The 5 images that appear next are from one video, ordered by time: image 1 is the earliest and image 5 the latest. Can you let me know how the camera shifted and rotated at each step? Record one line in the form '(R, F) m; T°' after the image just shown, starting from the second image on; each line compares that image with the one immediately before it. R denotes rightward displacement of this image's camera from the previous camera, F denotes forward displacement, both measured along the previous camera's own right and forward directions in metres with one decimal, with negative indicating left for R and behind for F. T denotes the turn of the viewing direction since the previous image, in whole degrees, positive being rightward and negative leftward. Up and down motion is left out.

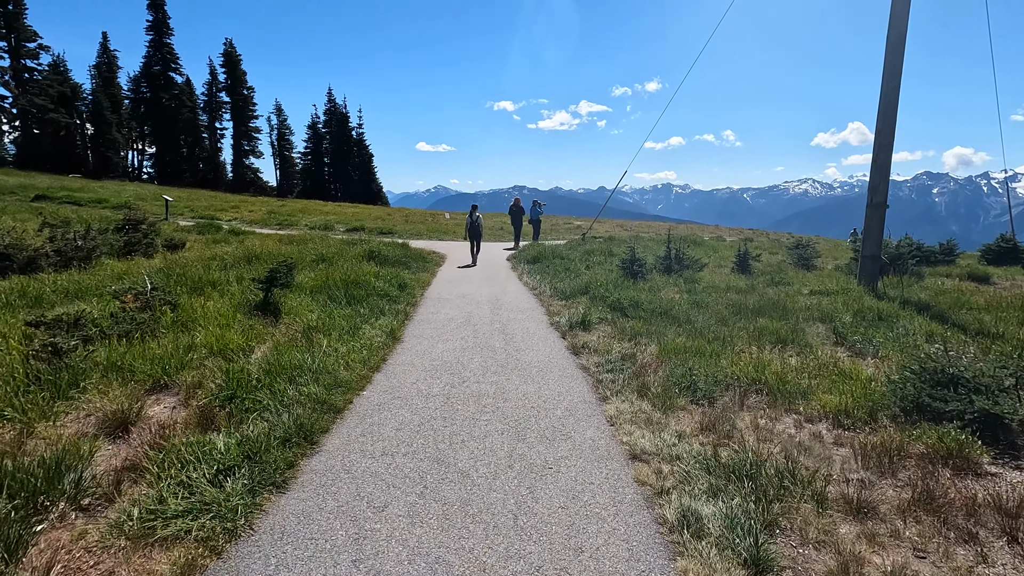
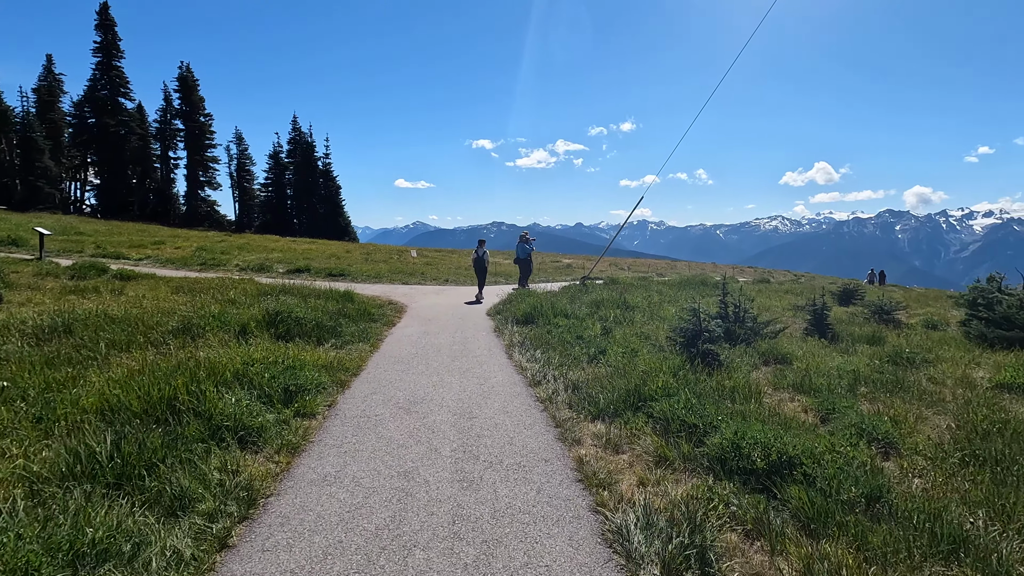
(-0.1, +4.8) m; +2°
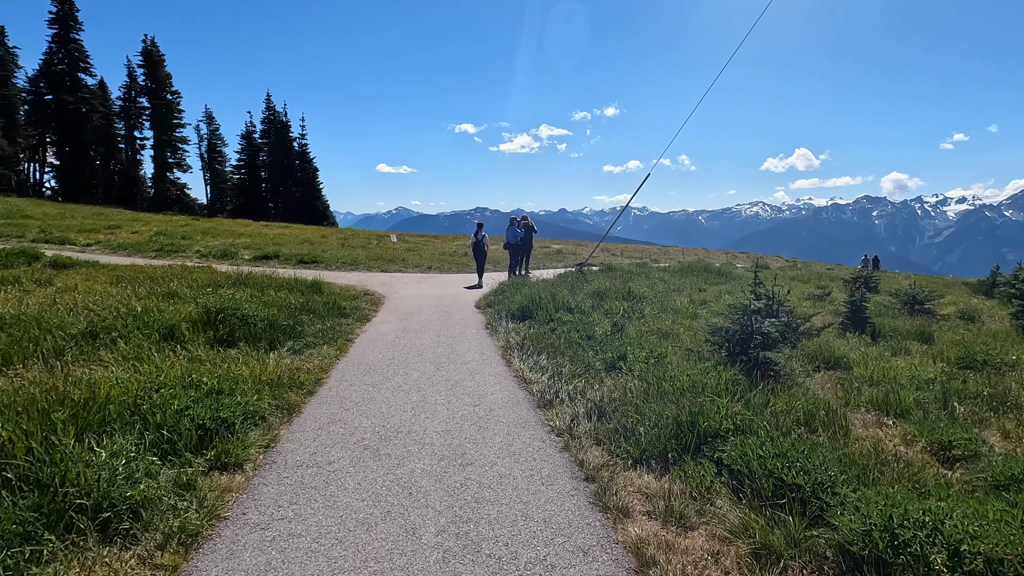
(-0.2, +1.6) m; +2°
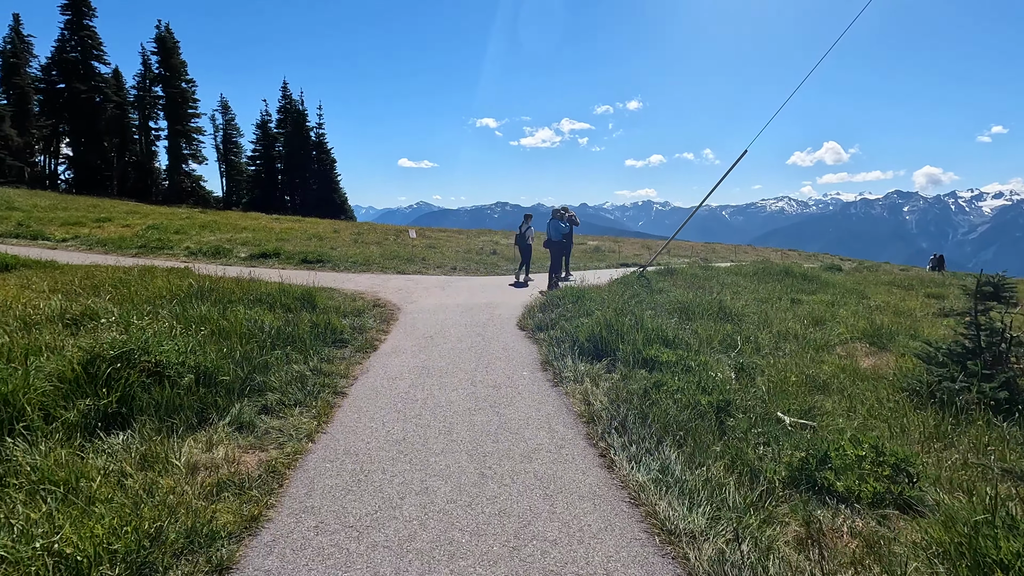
(-0.6, +3.0) m; -2°
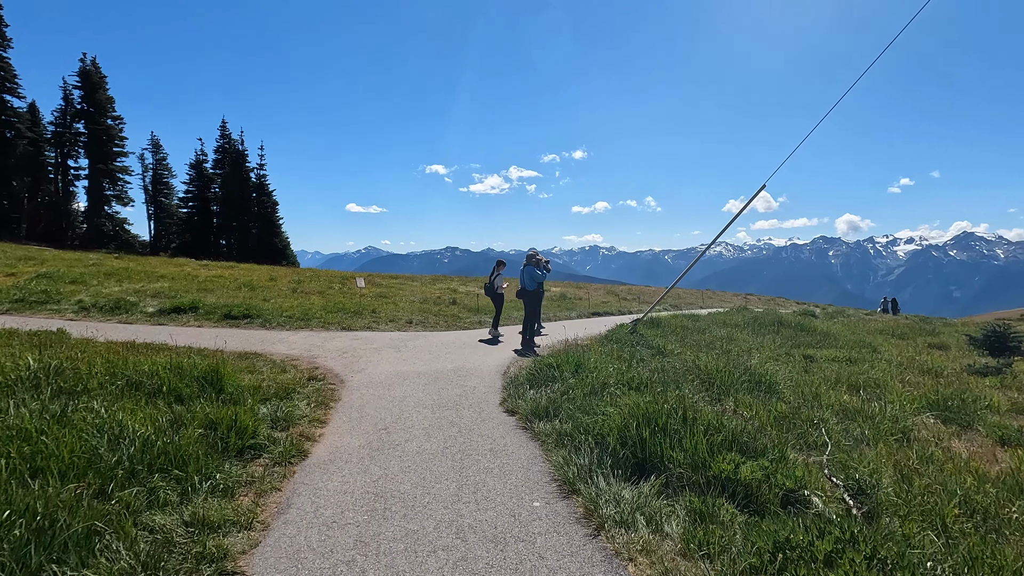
(-0.4, +2.1) m; +5°
